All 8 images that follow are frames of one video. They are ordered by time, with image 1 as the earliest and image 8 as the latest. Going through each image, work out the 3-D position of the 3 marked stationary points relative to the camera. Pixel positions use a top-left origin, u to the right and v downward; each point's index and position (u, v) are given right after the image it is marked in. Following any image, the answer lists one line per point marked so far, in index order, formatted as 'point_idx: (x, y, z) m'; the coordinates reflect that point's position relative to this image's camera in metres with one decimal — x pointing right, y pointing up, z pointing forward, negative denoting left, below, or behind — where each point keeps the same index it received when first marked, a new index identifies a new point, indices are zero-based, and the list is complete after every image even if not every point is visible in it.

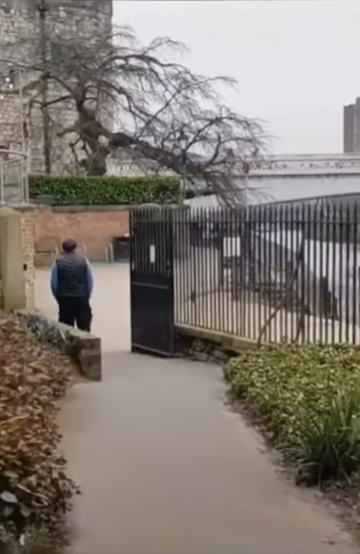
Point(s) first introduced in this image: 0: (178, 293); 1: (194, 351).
0: (0.0, -0.3, +10.9) m
1: (+0.2, -1.2, +10.6) m
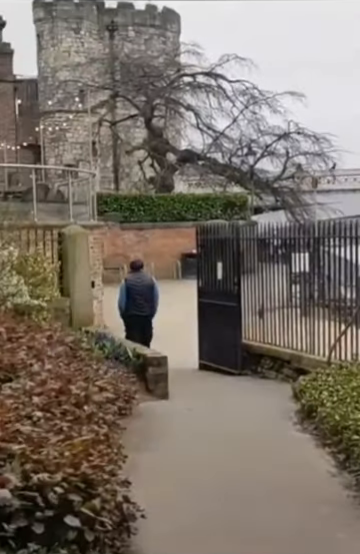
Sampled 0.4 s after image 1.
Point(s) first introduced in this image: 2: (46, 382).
0: (+1.1, -0.6, +10.8) m
1: (+1.3, -1.5, +10.4) m
2: (-1.1, -0.9, +4.9) m
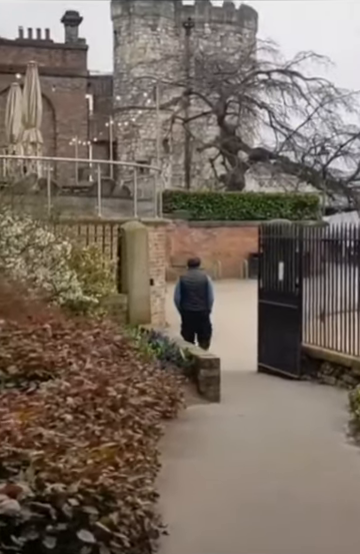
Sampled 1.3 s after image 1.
0: (+2.1, -0.6, +10.3) m
1: (+2.2, -1.6, +10.0) m
2: (-0.7, -0.8, +4.8) m
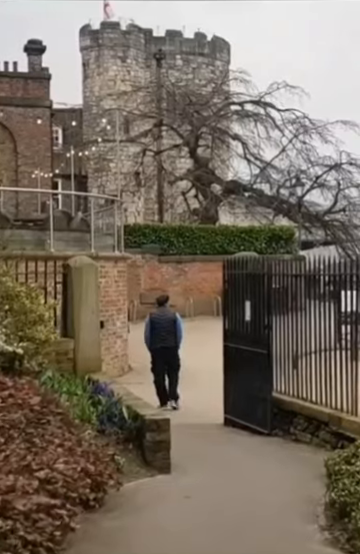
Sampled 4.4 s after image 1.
0: (+1.4, -1.2, +9.1) m
1: (+1.6, -2.1, +8.7) m
2: (-1.2, -1.1, +3.5) m
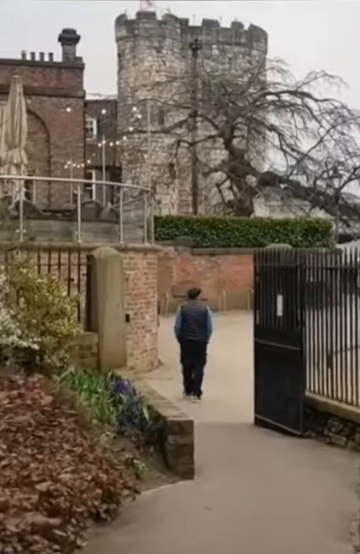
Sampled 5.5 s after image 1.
0: (+1.8, -1.1, +8.6) m
1: (+1.9, -2.0, +8.2) m
2: (-1.2, -1.1, +3.1) m
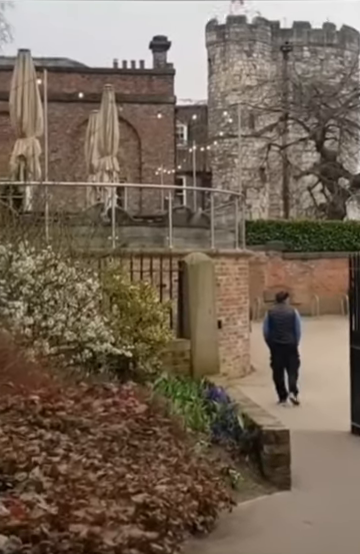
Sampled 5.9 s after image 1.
0: (+3.0, -1.2, +8.1) m
1: (+3.1, -2.1, +7.7) m
2: (-0.7, -1.1, +3.1) m
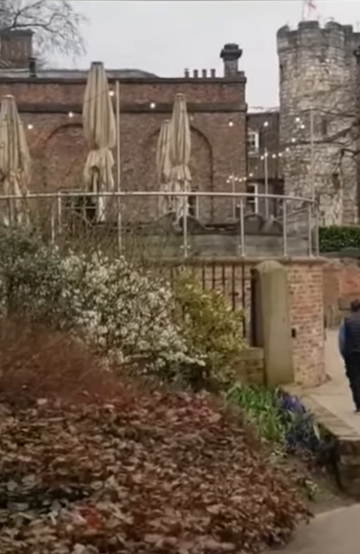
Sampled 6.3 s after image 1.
0: (+3.9, -1.3, +7.7) m
1: (+3.9, -2.2, +7.3) m
2: (-0.3, -1.2, +3.1) m
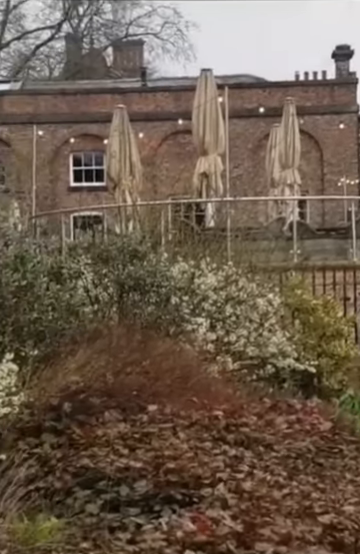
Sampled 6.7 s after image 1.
0: (+5.1, -1.3, +7.0) m
1: (+5.1, -2.2, +6.5) m
2: (+0.2, -1.2, +3.2) m
